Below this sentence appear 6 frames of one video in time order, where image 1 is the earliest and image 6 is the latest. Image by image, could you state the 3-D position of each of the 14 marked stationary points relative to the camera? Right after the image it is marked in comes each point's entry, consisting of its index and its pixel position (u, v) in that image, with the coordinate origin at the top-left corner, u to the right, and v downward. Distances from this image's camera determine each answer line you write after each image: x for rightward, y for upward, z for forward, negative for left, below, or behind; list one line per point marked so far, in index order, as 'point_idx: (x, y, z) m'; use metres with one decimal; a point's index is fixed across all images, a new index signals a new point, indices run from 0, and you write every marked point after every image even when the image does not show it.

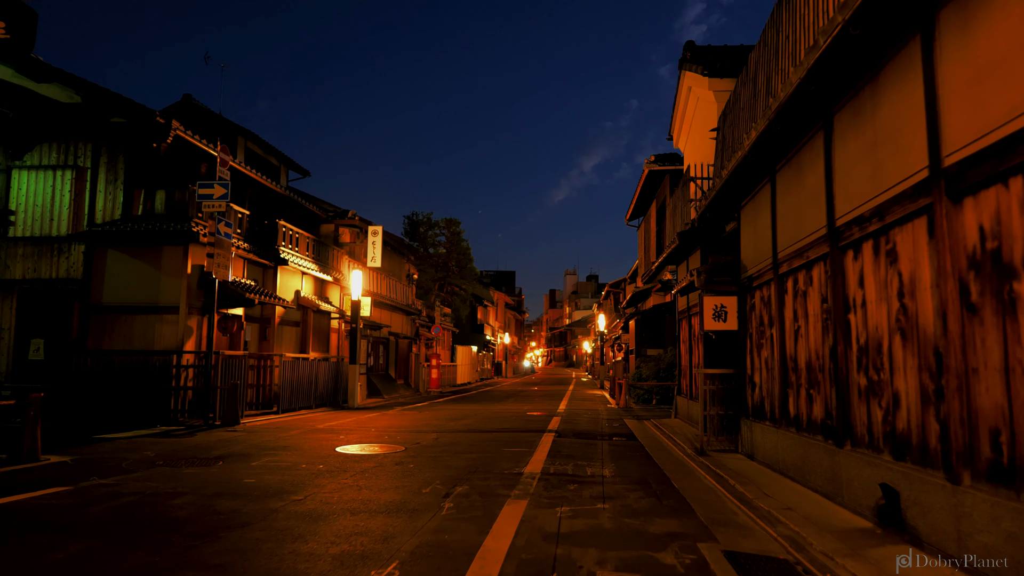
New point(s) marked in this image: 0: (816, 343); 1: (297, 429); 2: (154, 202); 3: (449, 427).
0: (+3.3, -0.6, +7.5) m
1: (-4.6, -3.0, +15.0) m
2: (-8.6, +2.1, +16.8) m
3: (-1.4, -3.1, +15.3) m
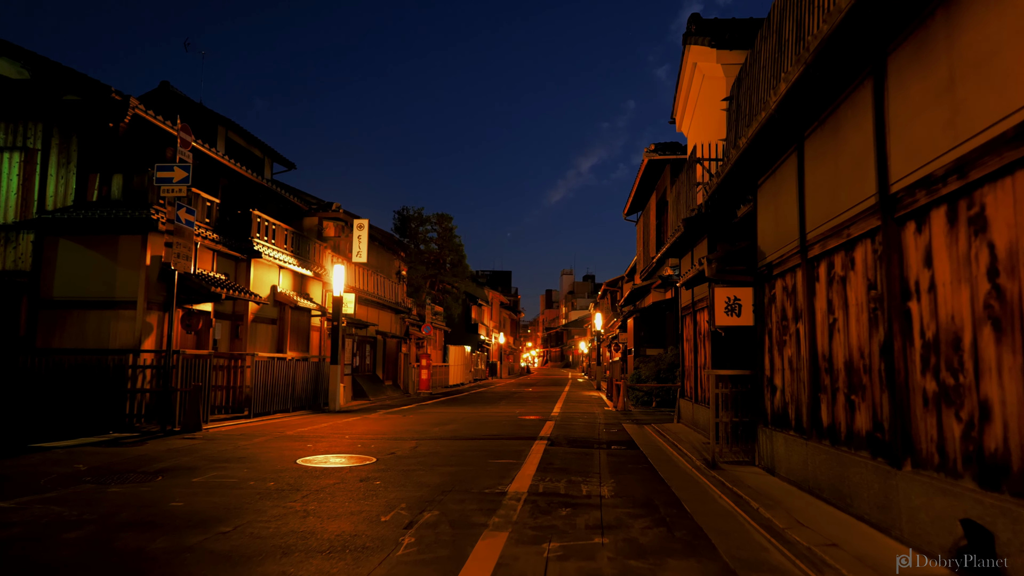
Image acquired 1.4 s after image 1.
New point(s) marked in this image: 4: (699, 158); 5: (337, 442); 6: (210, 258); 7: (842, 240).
0: (+3.1, -0.4, +6.2) m
1: (-4.8, -2.9, +13.6) m
2: (-8.9, +2.2, +15.4) m
3: (-1.6, -2.9, +14.0) m
4: (+3.4, +2.3, +12.7) m
5: (-3.2, -2.8, +12.7) m
6: (-7.6, +0.8, +17.6) m
7: (+3.1, +0.5, +6.5) m
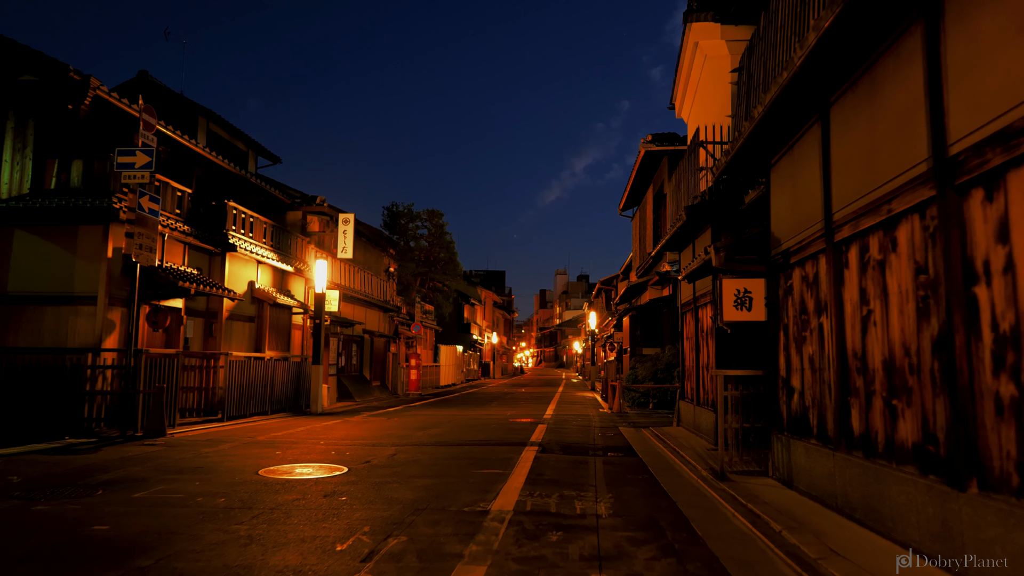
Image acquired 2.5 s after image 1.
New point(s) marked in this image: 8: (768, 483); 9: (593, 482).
0: (+2.9, -0.3, +5.2) m
1: (-5.0, -2.8, +12.6) m
2: (-9.1, +2.3, +14.4) m
3: (-1.8, -2.8, +13.0) m
4: (+3.2, +2.5, +11.7) m
5: (-3.4, -2.7, +11.7) m
6: (-7.8, +0.9, +16.5) m
7: (+2.9, +0.6, +5.6) m
8: (+2.9, -2.2, +7.9) m
9: (+1.0, -2.3, +8.2) m
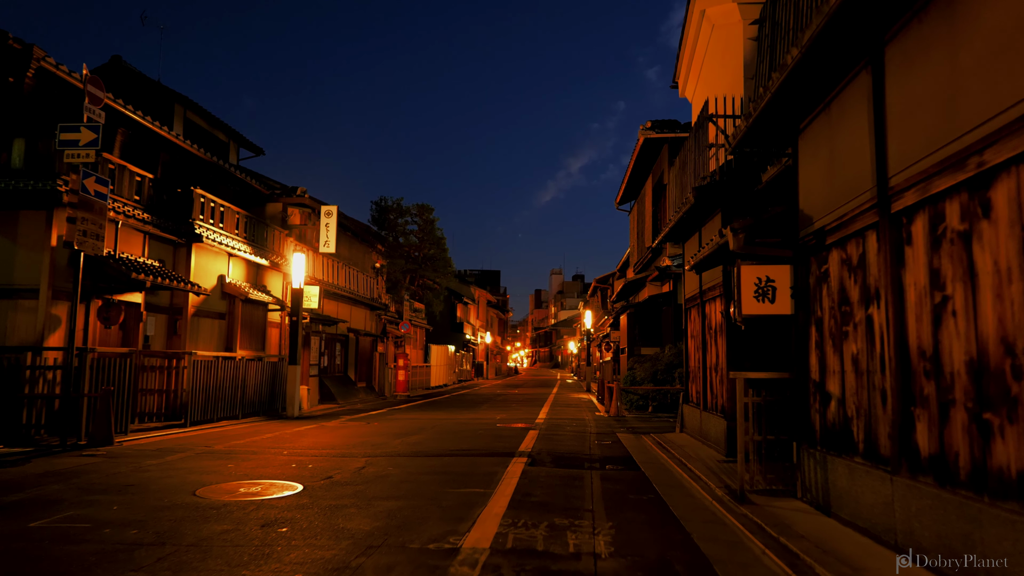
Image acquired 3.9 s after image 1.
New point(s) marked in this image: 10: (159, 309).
0: (+2.8, -0.2, +3.9) m
1: (-5.3, -2.6, +11.2) m
2: (-9.3, +2.5, +13.0) m
3: (-2.0, -2.7, +11.6) m
4: (+3.0, +2.6, +10.4) m
5: (-3.6, -2.5, +10.4) m
6: (-8.1, +1.0, +15.2) m
7: (+2.8, +0.7, +4.3) m
8: (+2.7, -2.1, +6.6) m
9: (+0.8, -2.1, +6.9) m
10: (-8.1, -0.5, +16.0) m
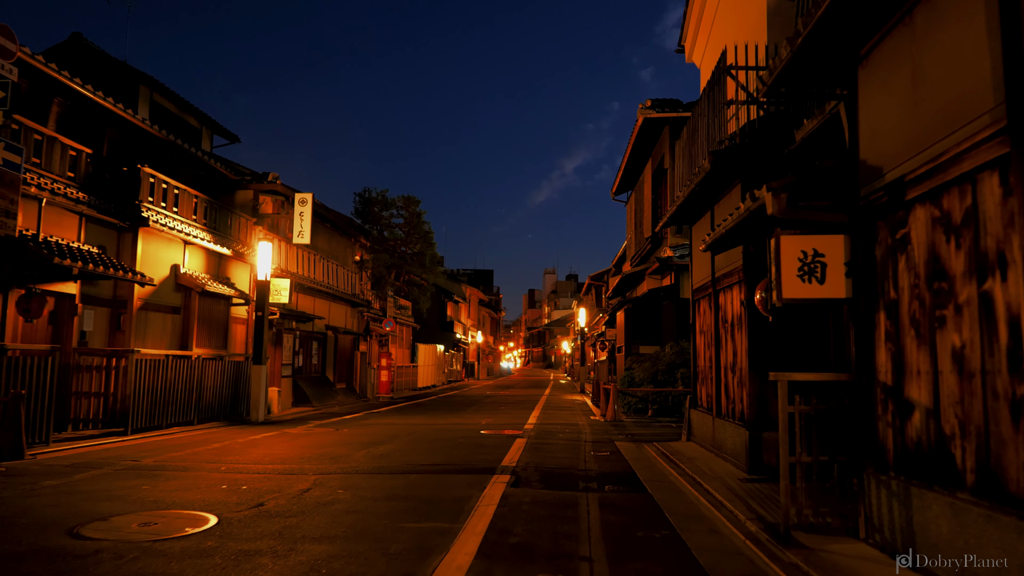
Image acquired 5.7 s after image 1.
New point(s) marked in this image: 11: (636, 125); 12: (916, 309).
0: (+2.6, 0.0, +2.2) m
1: (-5.5, -2.4, +9.5) m
2: (-9.6, +2.7, +11.2) m
3: (-2.3, -2.5, +9.9) m
4: (+2.7, +2.8, +8.7) m
5: (-3.8, -2.3, +8.6) m
6: (-8.3, +1.2, +13.4) m
7: (+2.6, +0.9, +2.6) m
8: (+2.5, -1.9, +4.9) m
9: (+0.6, -1.9, +5.2) m
10: (-8.4, -0.3, +14.2) m
11: (+3.5, +4.6, +20.0) m
12: (+2.8, -0.1, +4.8) m
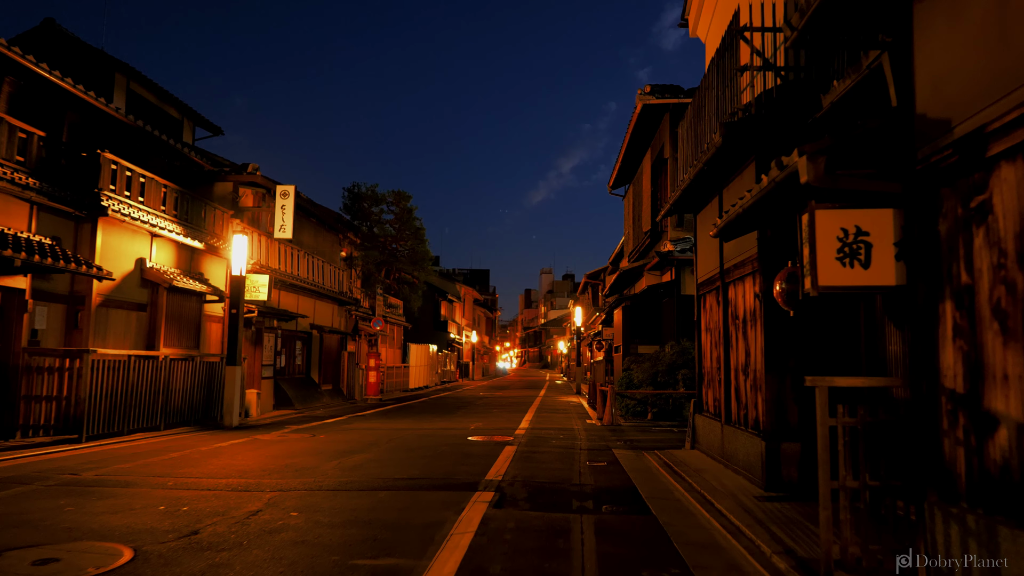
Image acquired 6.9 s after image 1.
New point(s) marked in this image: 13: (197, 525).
0: (+2.4, +0.1, +1.2) m
1: (-5.7, -2.3, +8.4) m
2: (-9.8, +2.8, +10.1) m
3: (-2.5, -2.4, +8.8) m
4: (+2.6, +2.9, +7.6) m
5: (-4.0, -2.2, +7.5) m
6: (-8.5, +1.3, +12.3) m
7: (+2.4, +1.0, +1.5) m
8: (+2.3, -1.8, +3.8) m
9: (+0.4, -1.8, +4.1) m
10: (-8.6, -0.2, +13.1) m
11: (+3.3, +4.7, +18.9) m
12: (+2.6, 0.0, +3.7) m
13: (-2.8, -2.1, +6.3) m
